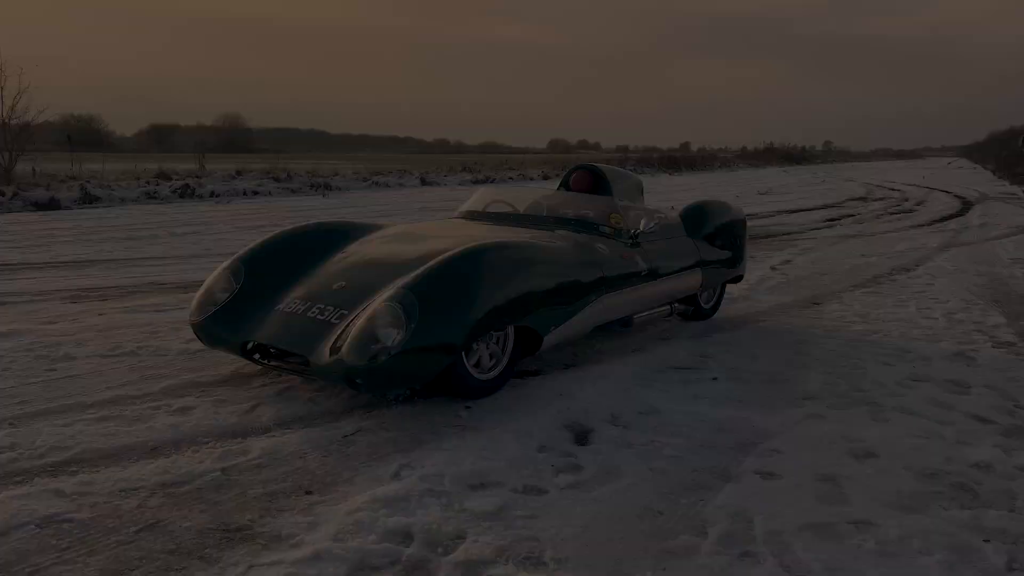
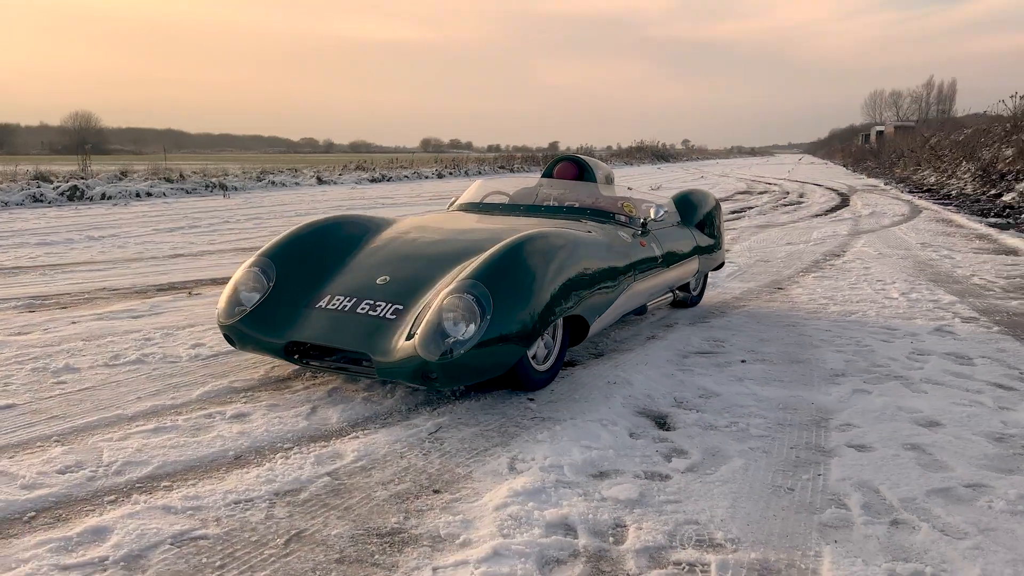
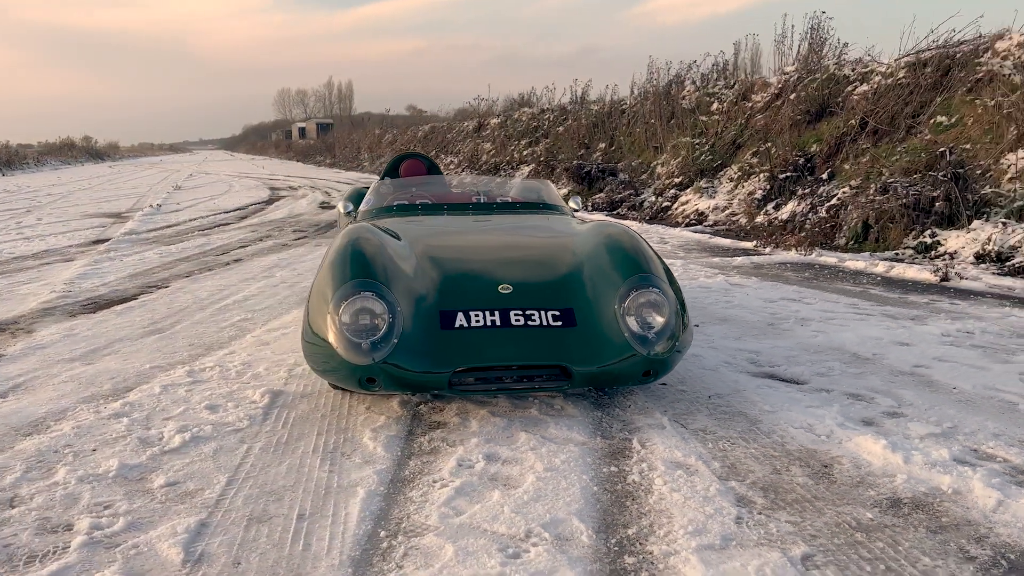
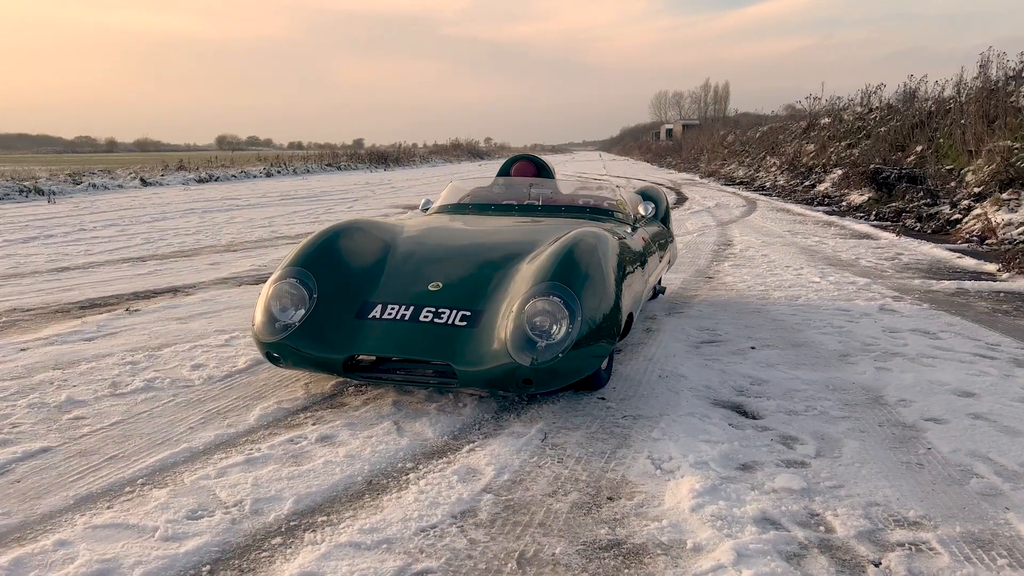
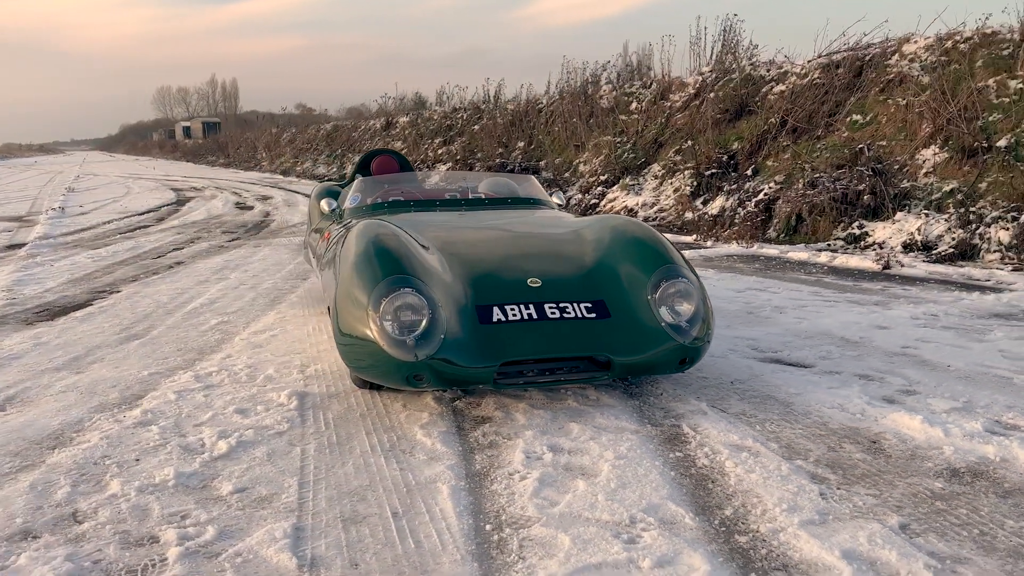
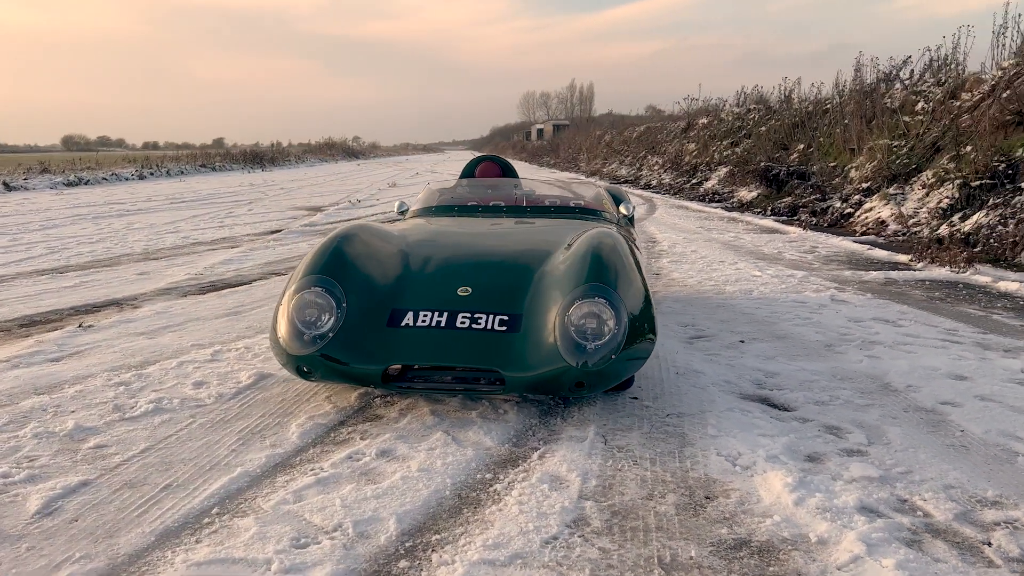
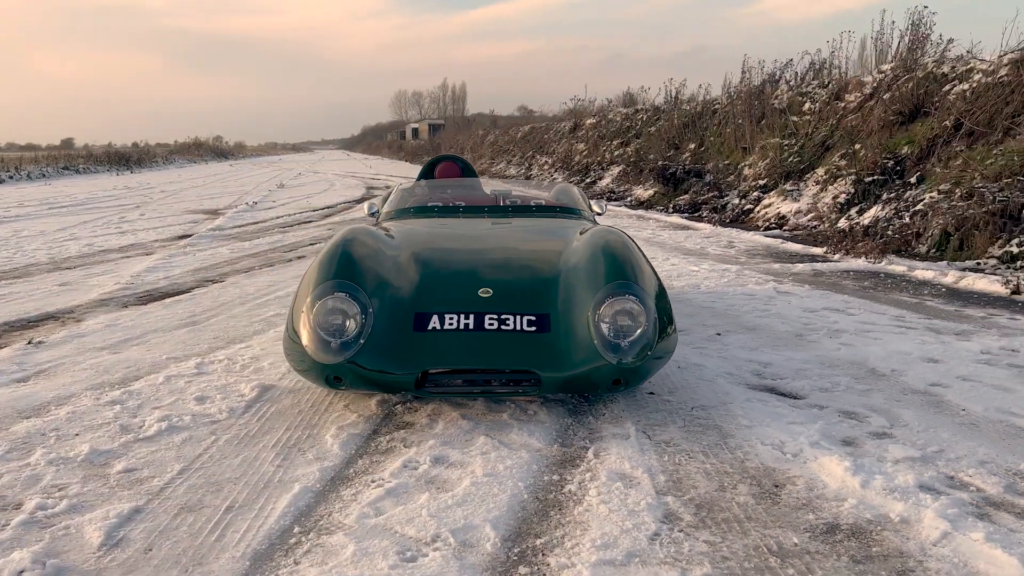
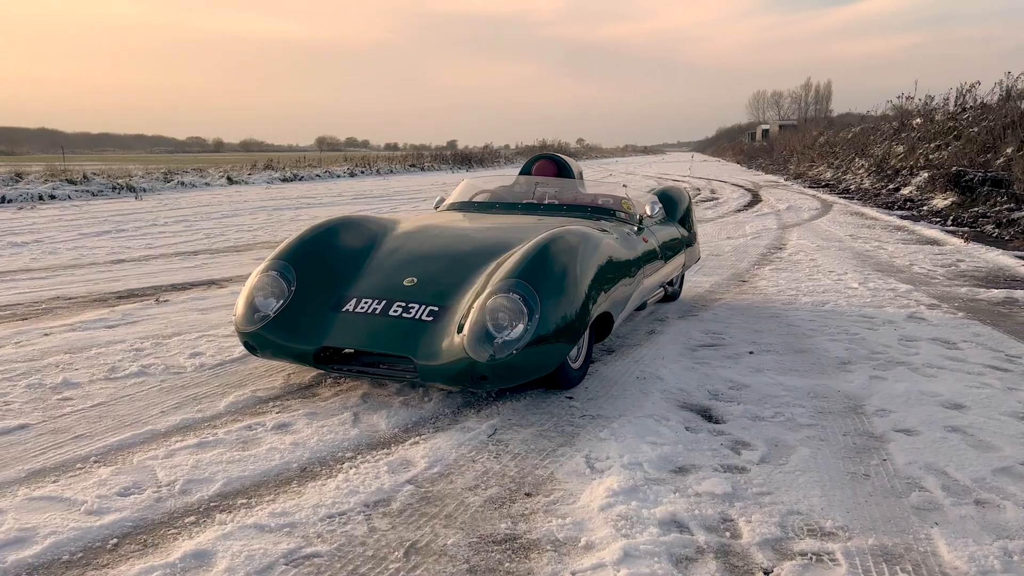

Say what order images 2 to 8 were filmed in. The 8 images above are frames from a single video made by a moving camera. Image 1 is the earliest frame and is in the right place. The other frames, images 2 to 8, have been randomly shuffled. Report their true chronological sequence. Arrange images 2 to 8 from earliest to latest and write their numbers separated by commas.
2, 8, 4, 6, 7, 3, 5
